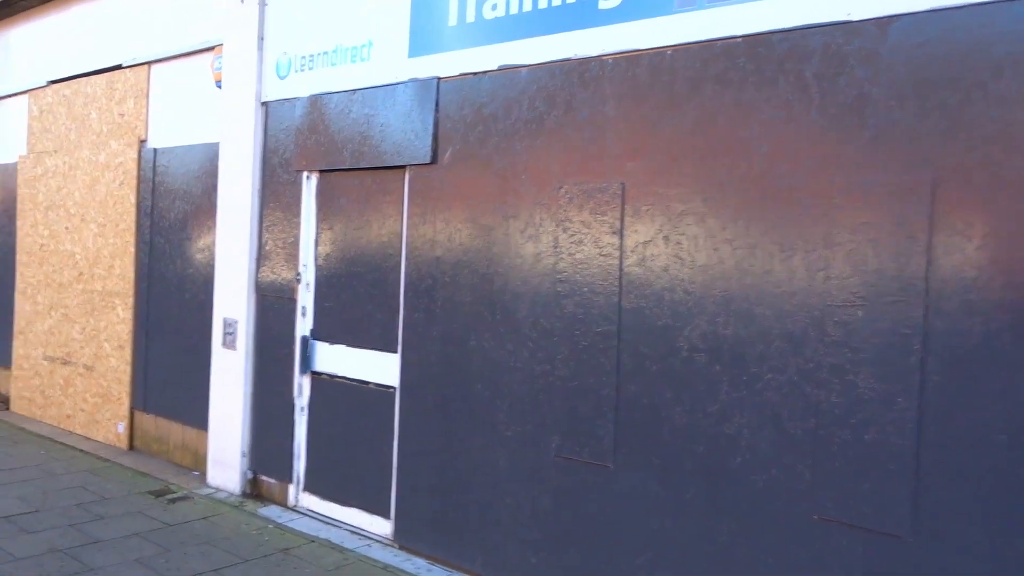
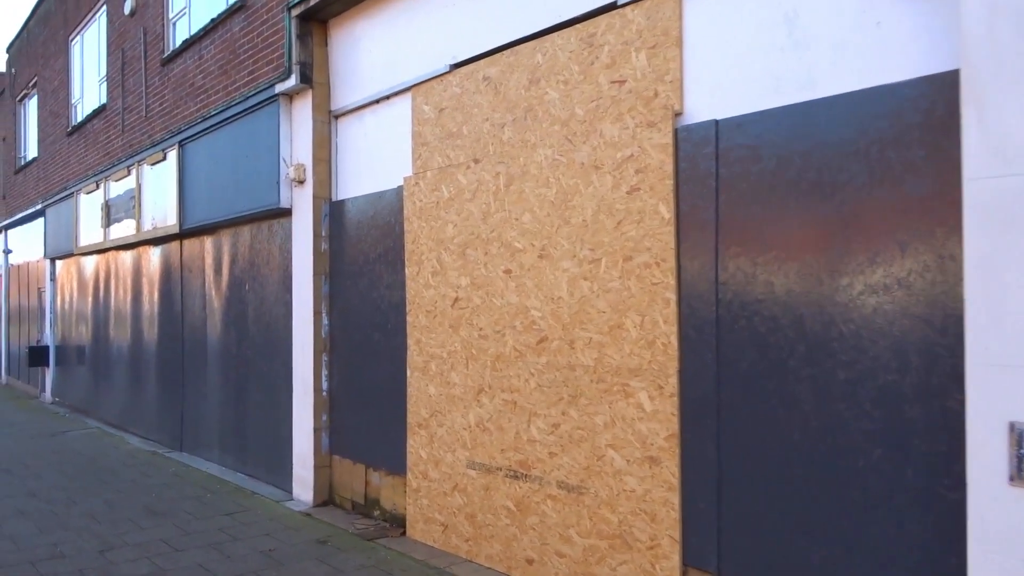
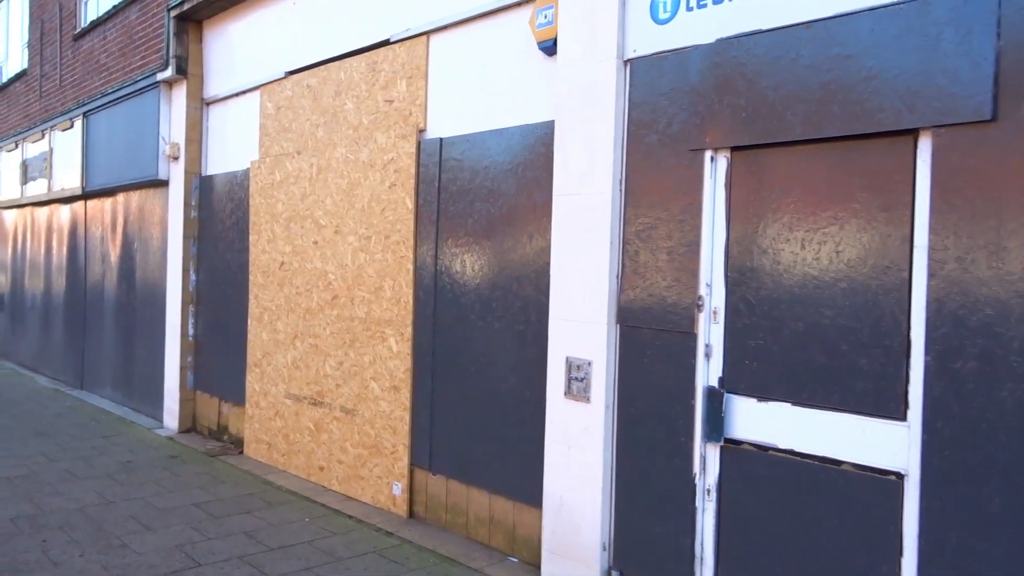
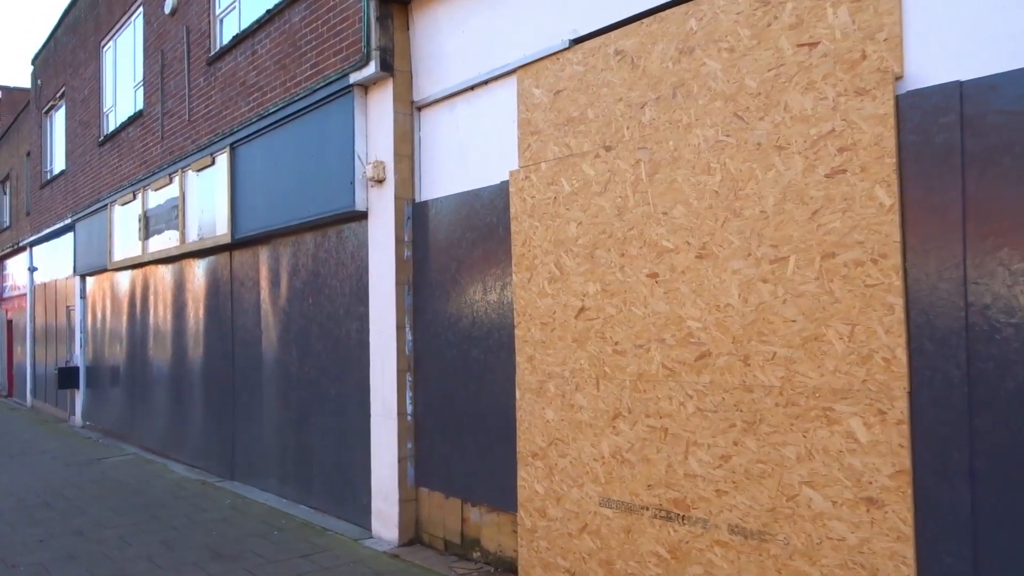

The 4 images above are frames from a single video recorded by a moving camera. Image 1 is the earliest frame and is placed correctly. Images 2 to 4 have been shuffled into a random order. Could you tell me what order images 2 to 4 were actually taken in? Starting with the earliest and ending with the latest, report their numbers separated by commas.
3, 2, 4
